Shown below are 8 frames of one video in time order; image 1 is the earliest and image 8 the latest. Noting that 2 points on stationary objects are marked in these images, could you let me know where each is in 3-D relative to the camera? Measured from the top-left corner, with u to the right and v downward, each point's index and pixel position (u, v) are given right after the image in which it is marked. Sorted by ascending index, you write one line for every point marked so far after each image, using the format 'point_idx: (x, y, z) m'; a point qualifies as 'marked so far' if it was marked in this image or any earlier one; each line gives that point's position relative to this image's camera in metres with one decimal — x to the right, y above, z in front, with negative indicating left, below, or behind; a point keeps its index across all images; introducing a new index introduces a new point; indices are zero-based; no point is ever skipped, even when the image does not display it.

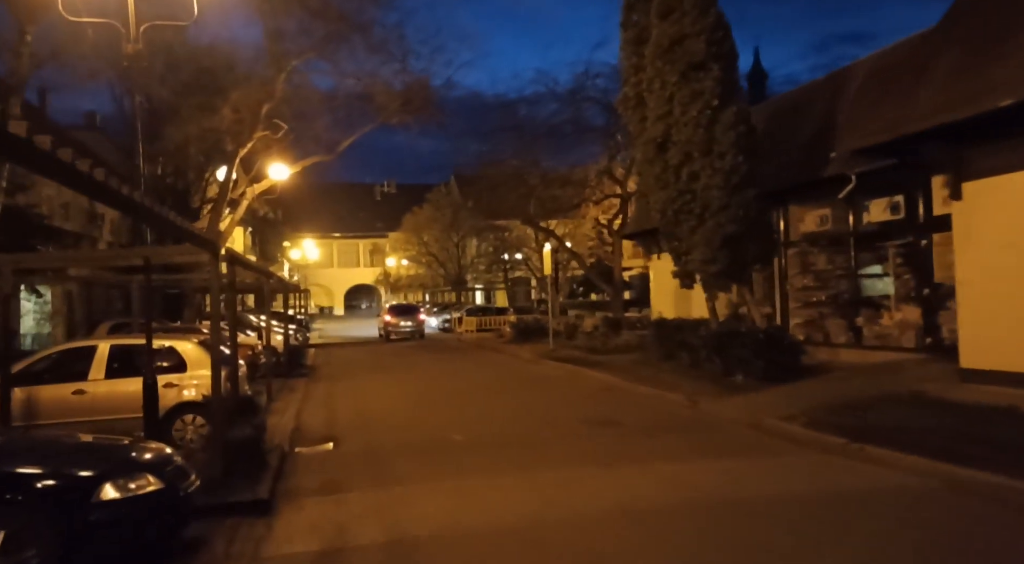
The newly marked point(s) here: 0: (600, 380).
0: (+2.7, -2.9, +19.6) m
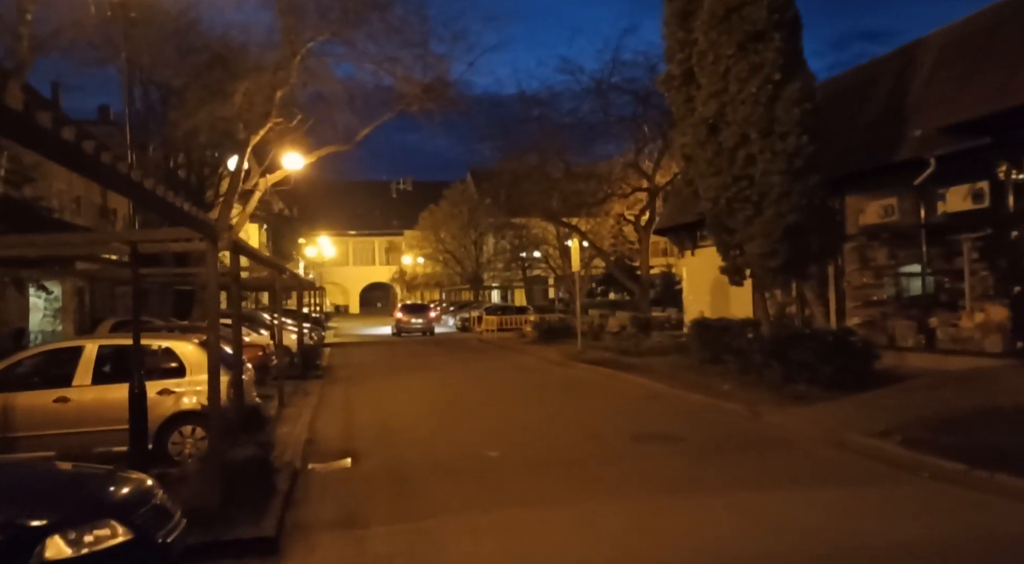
0: (+3.5, -2.8, +17.9) m
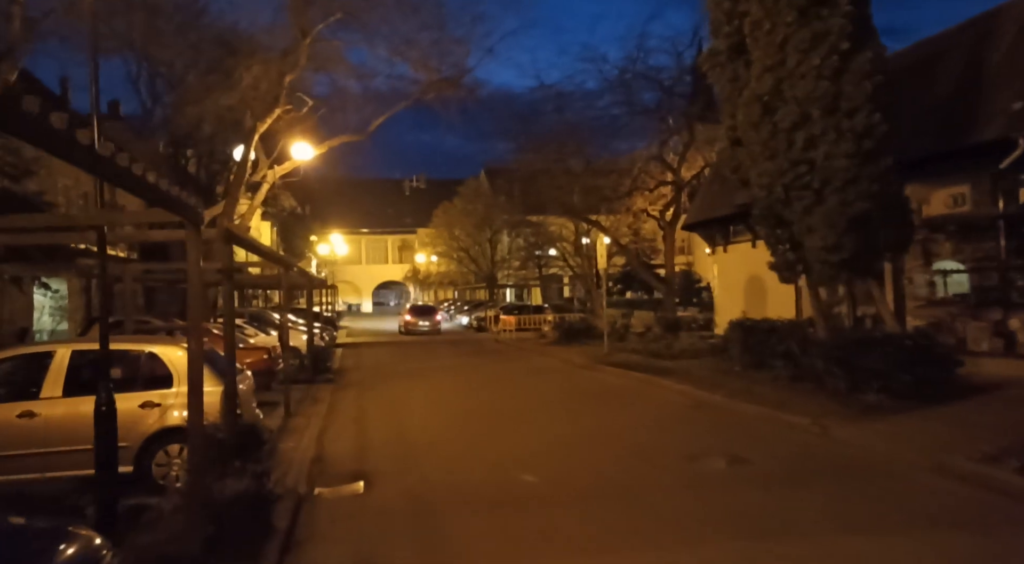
0: (+4.1, -2.8, +16.3) m
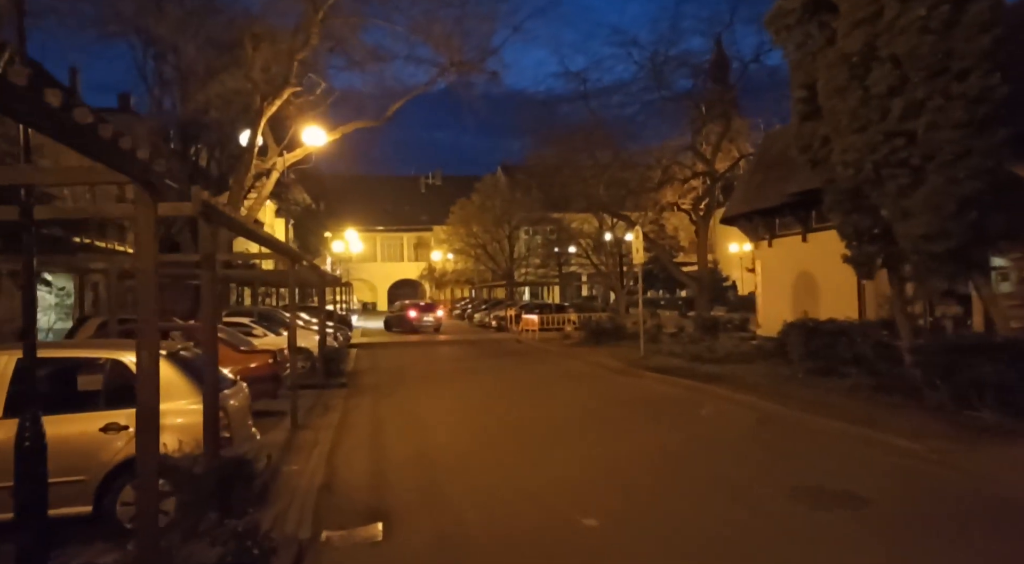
0: (+4.9, -2.7, +14.3) m
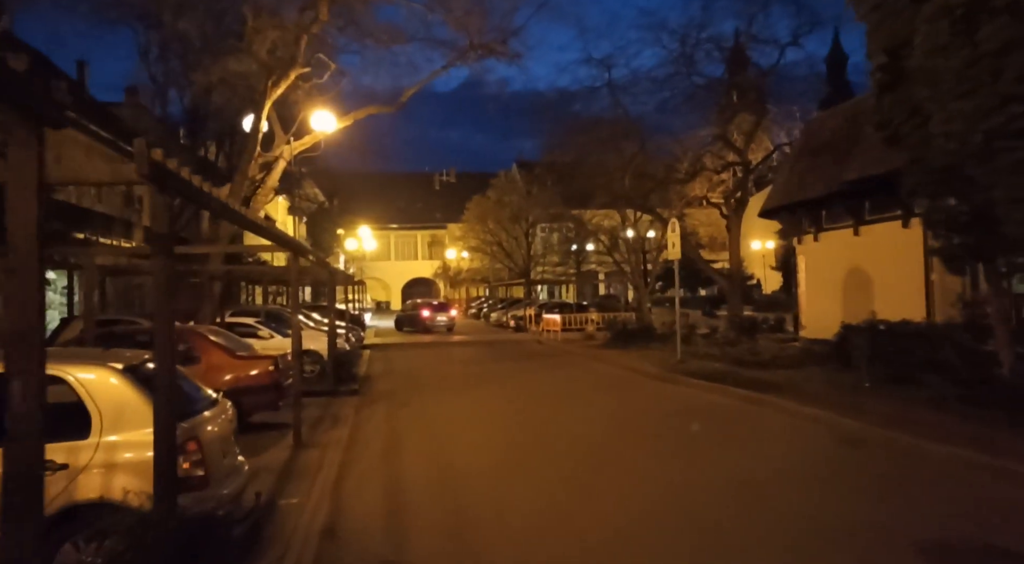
0: (+5.5, -2.6, +12.5) m
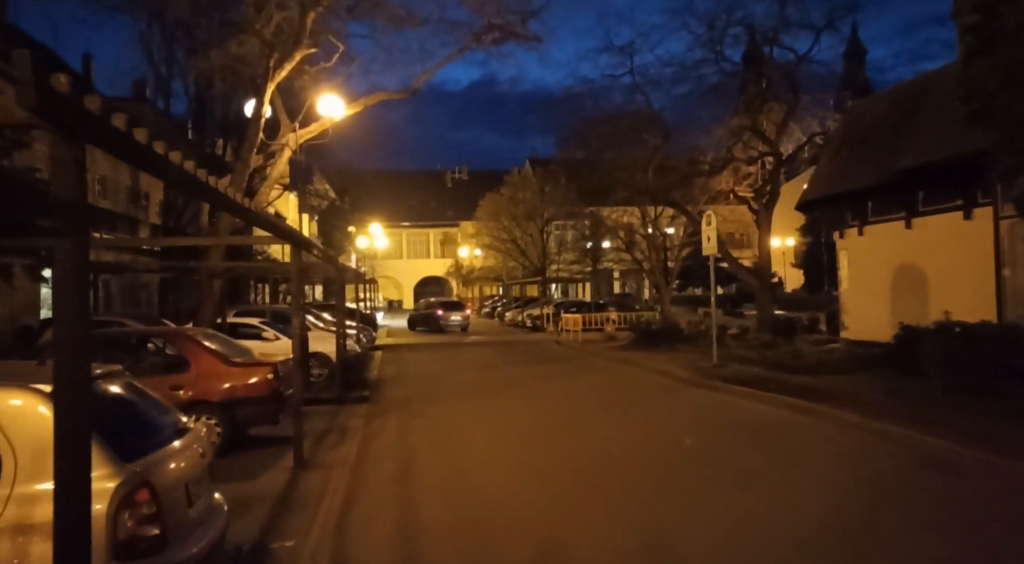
0: (+6.0, -2.5, +10.9) m
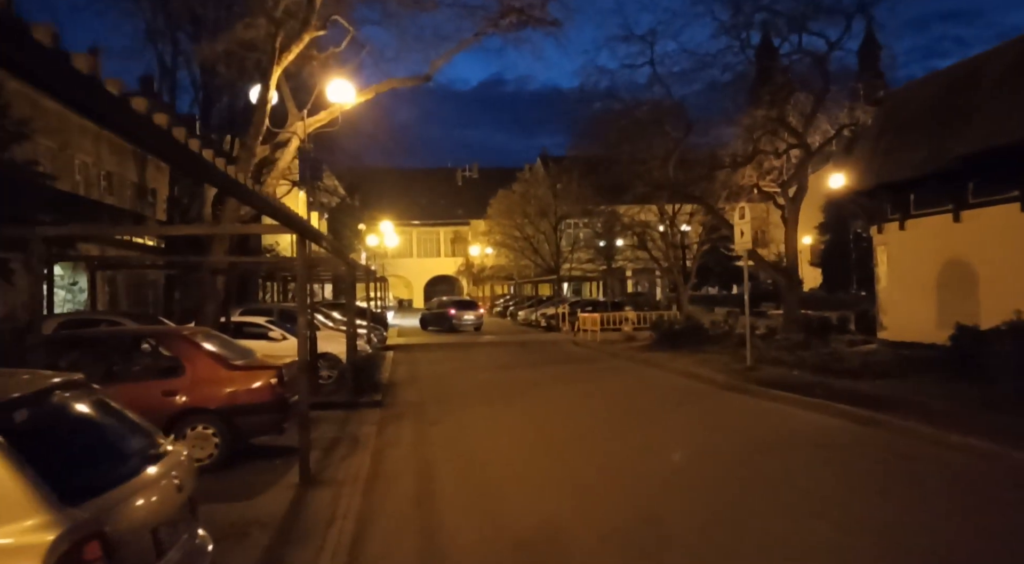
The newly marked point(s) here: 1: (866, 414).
0: (+6.4, -2.5, +9.7) m
1: (+6.4, -2.4, +12.8) m
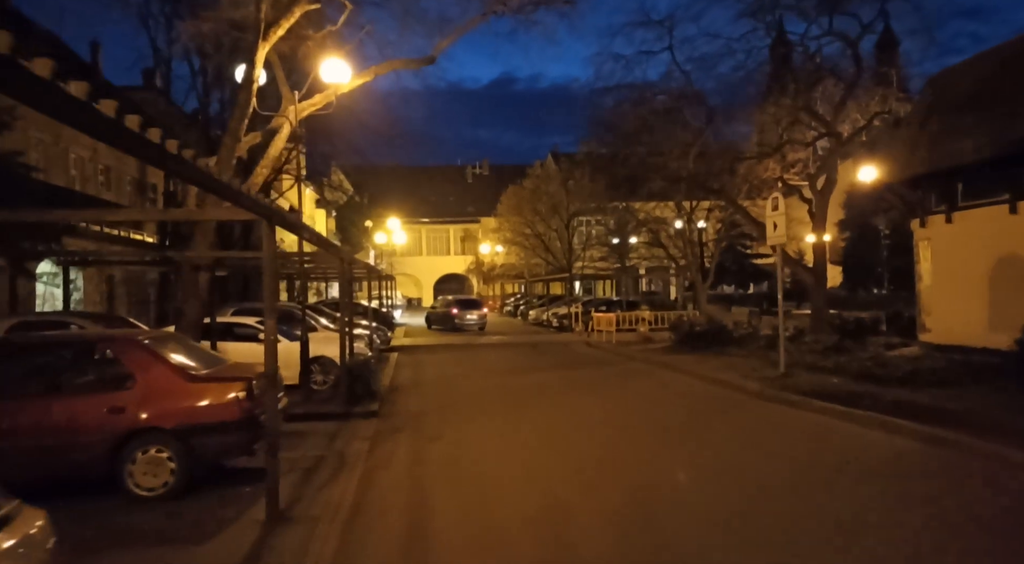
0: (+6.6, -2.4, +8.1) m
1: (+6.6, -2.4, +11.1) m
